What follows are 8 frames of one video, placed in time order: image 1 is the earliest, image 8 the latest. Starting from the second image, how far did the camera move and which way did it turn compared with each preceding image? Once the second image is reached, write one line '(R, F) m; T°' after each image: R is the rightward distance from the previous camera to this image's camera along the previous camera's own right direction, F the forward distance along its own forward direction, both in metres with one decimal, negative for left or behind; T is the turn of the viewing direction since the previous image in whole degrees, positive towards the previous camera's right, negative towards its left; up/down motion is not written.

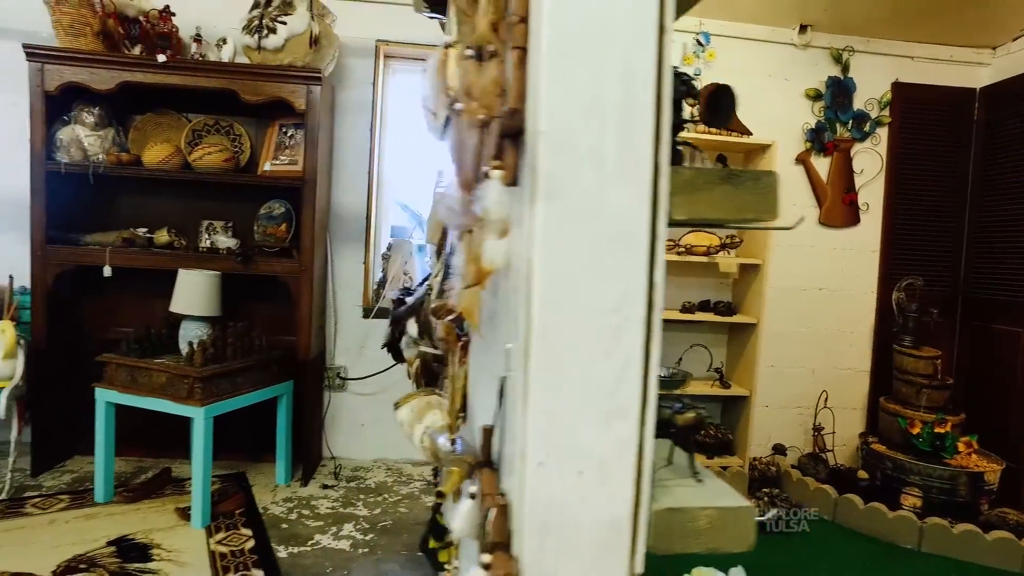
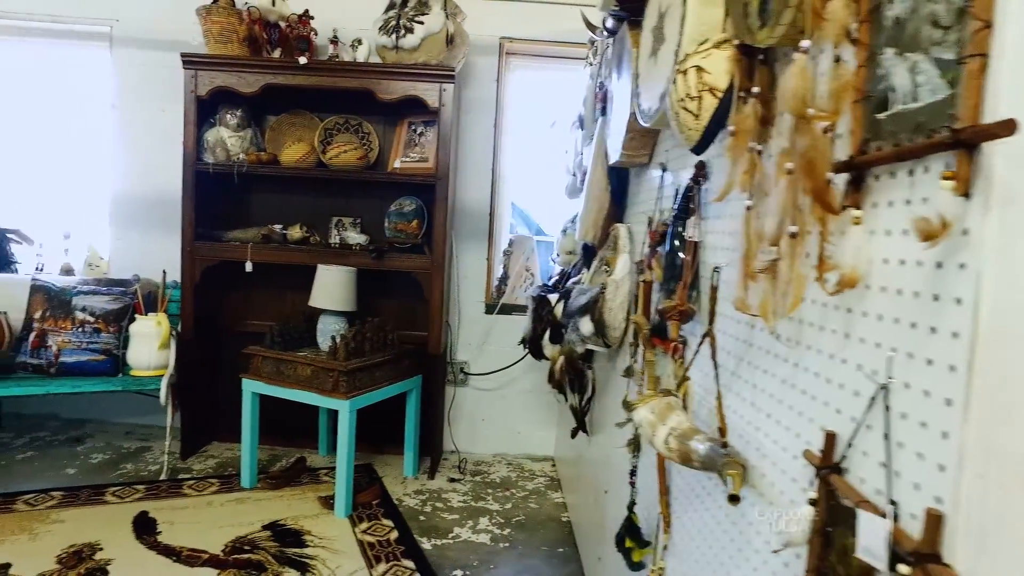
(-0.2, 0.0) m; -5°
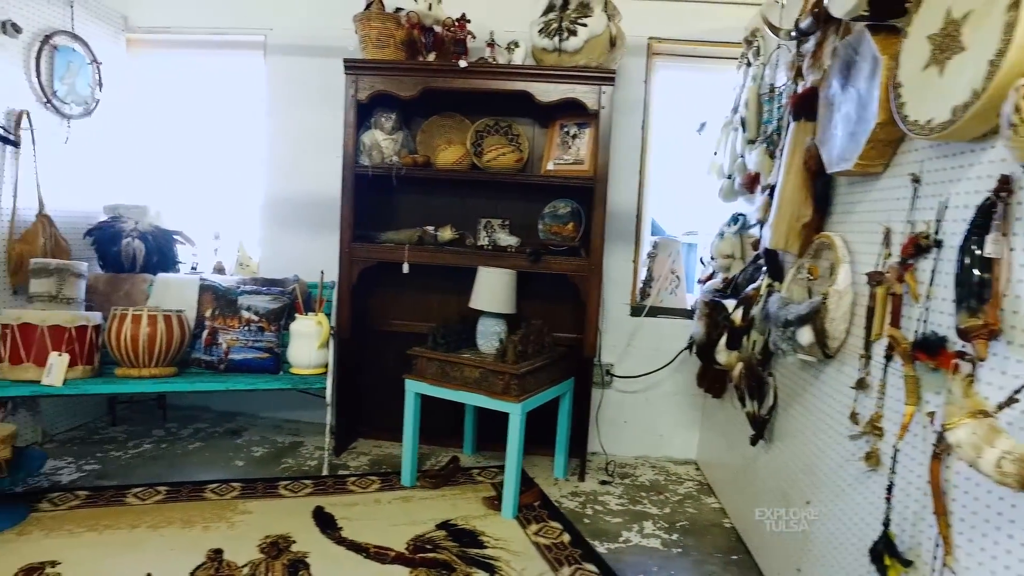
(-0.3, 0.0) m; -5°
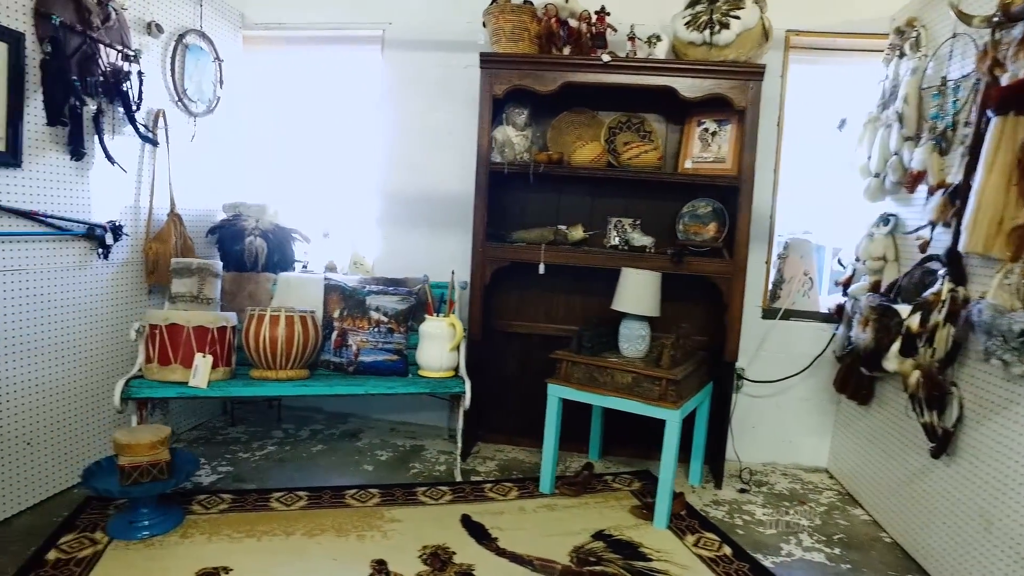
(-0.4, +0.1) m; -2°
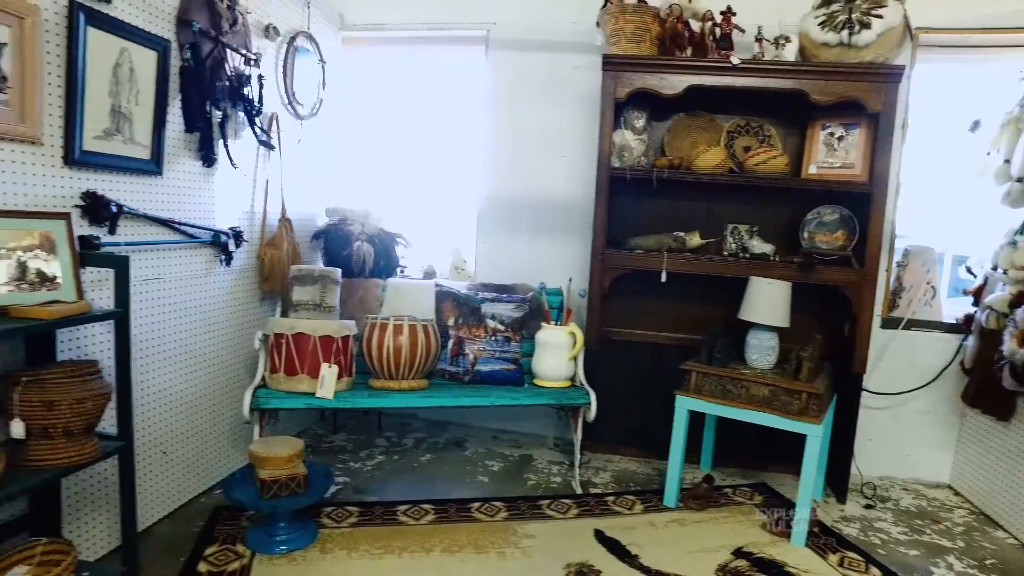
(-0.3, +0.1) m; -1°
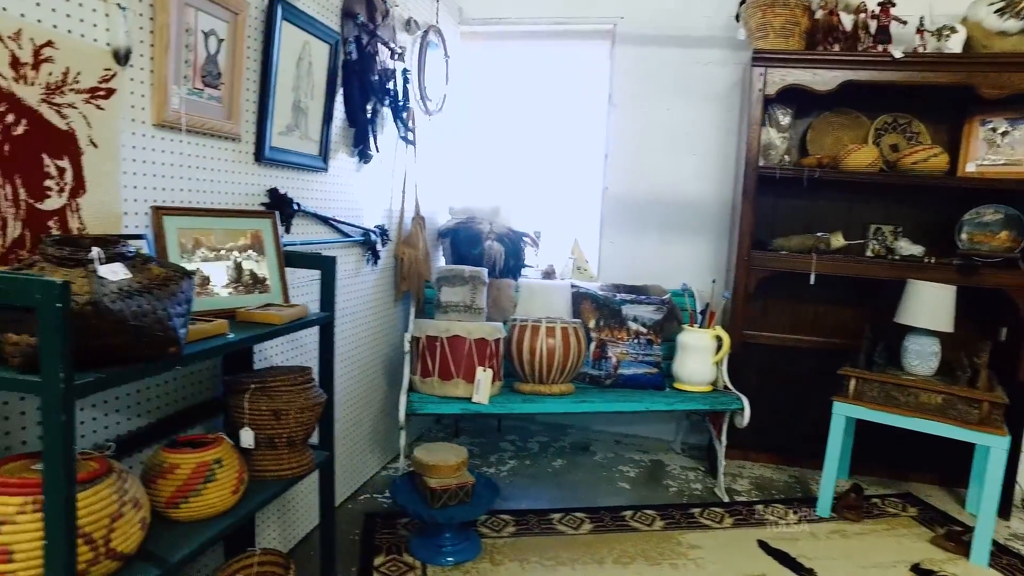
(-0.4, +0.1) m; -2°
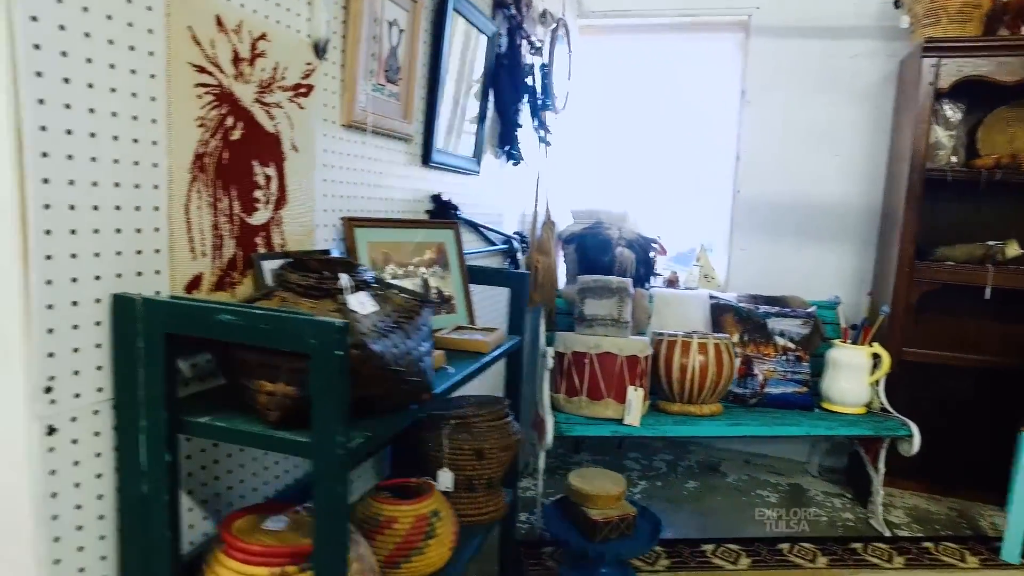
(-0.3, +0.2) m; -4°
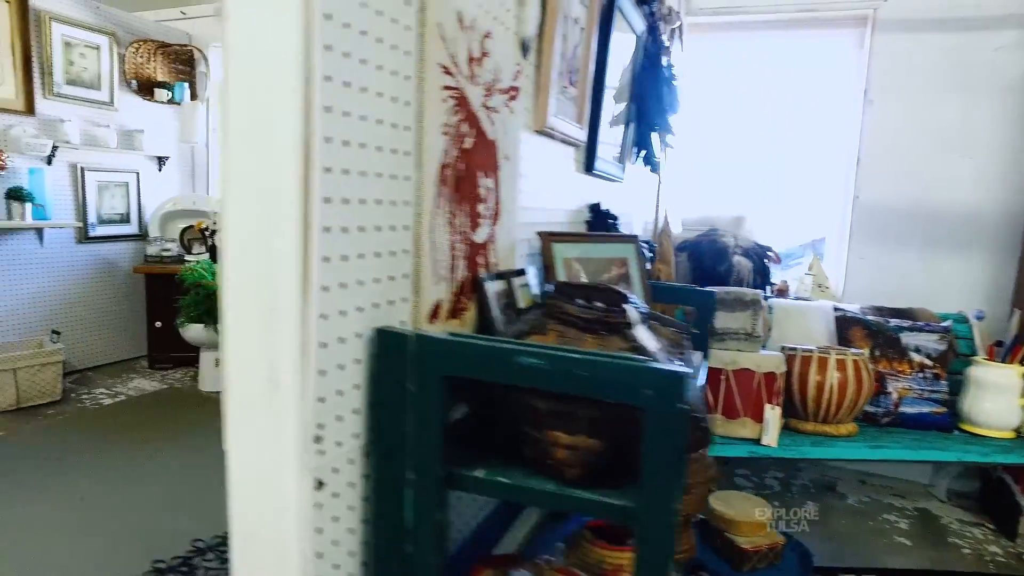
(-0.2, +0.1) m; -3°
